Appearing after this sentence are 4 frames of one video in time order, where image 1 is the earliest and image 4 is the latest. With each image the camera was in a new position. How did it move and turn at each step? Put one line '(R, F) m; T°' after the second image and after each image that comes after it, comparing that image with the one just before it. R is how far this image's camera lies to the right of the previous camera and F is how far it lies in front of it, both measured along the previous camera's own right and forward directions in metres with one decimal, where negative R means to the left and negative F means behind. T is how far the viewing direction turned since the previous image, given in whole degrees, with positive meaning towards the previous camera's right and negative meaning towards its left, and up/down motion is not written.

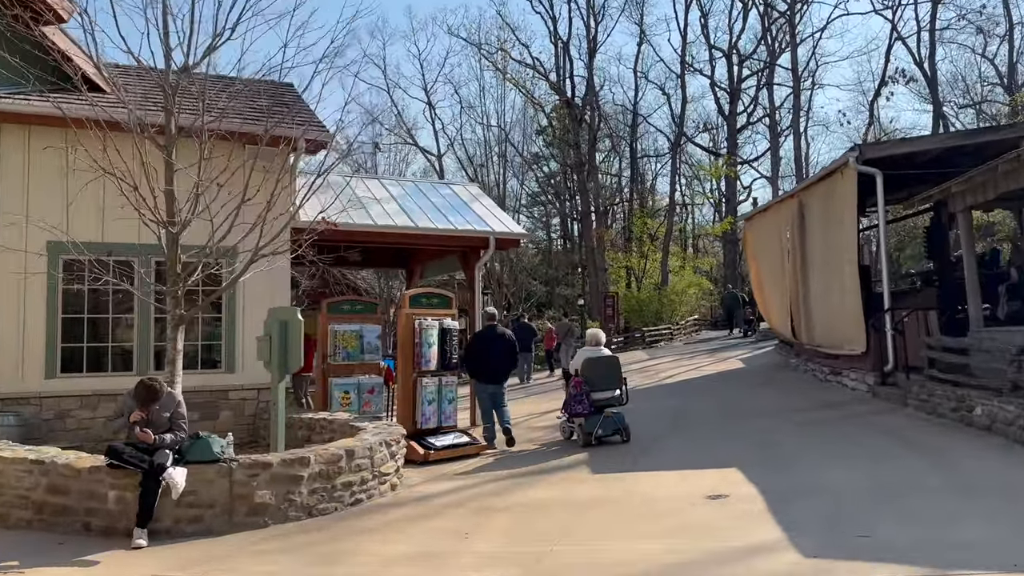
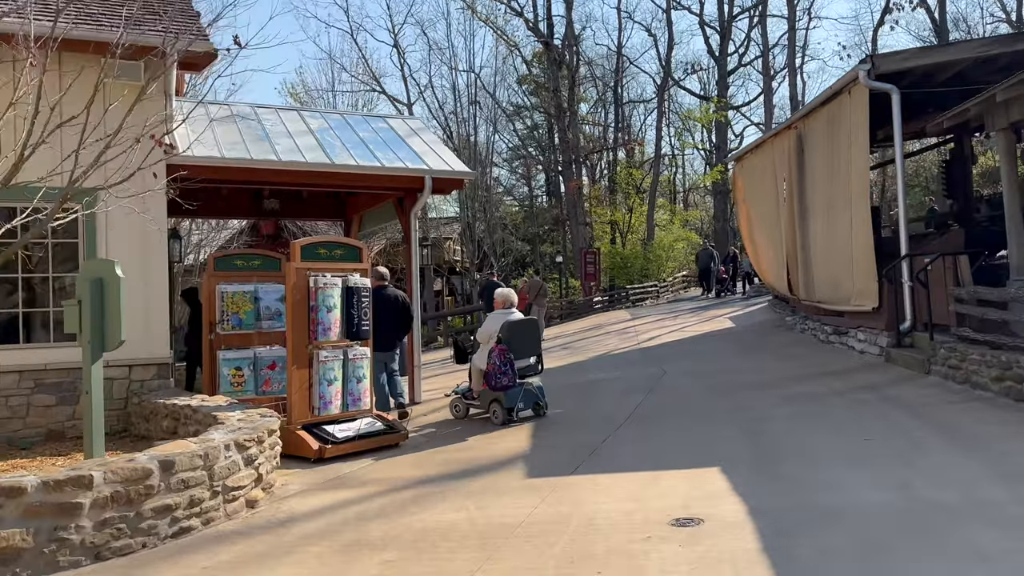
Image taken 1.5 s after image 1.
(+0.7, +2.0) m; 0°
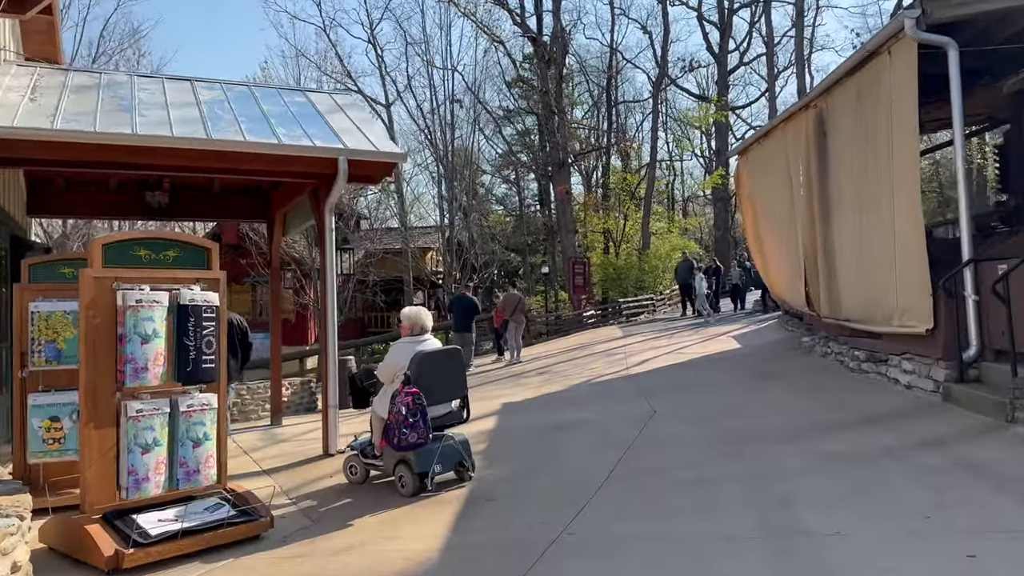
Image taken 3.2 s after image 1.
(+0.6, +2.3) m; 0°
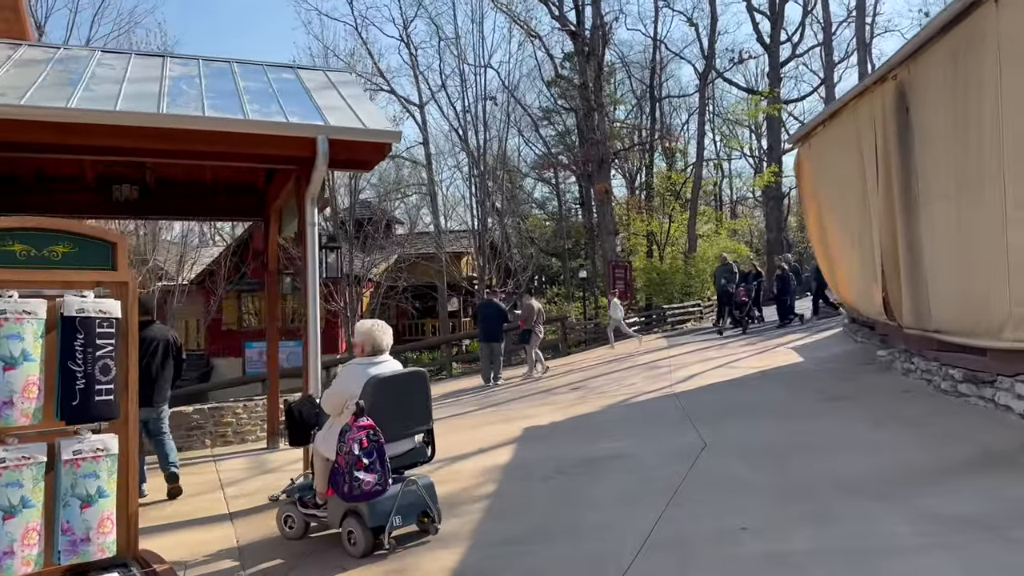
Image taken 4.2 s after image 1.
(+0.2, +1.3) m; -3°
